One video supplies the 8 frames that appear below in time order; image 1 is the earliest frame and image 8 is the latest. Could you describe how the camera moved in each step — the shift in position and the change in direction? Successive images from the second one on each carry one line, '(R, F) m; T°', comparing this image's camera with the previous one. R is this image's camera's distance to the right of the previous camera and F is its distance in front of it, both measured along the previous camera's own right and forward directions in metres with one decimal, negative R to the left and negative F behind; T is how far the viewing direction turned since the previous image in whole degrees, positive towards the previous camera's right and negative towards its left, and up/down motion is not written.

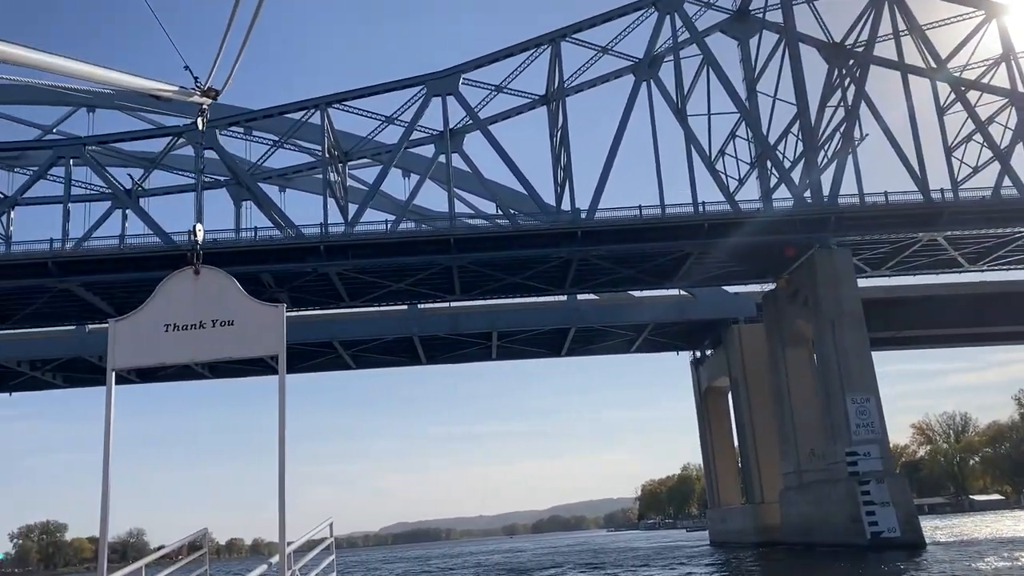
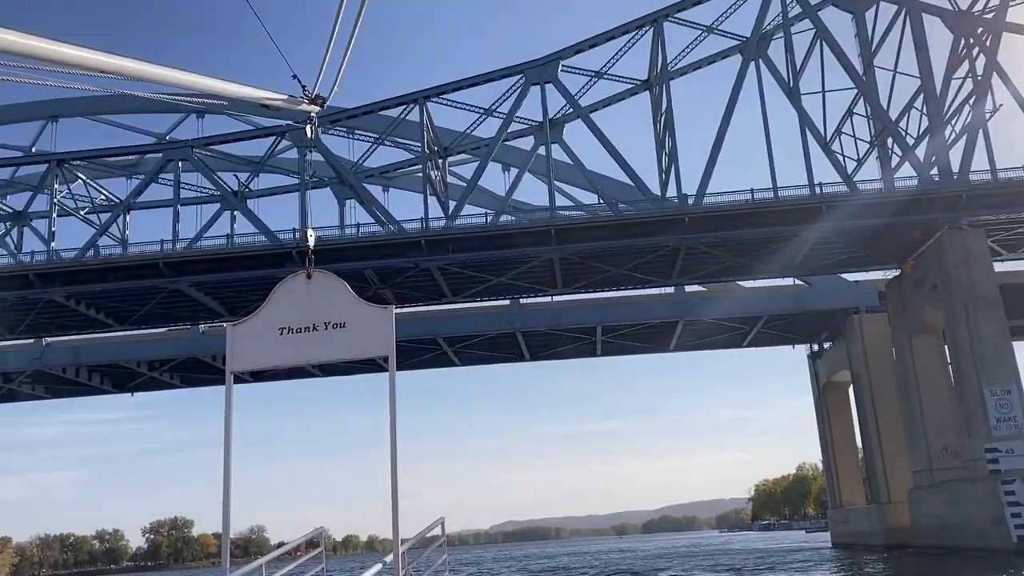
(0.0, +0.9) m; -6°
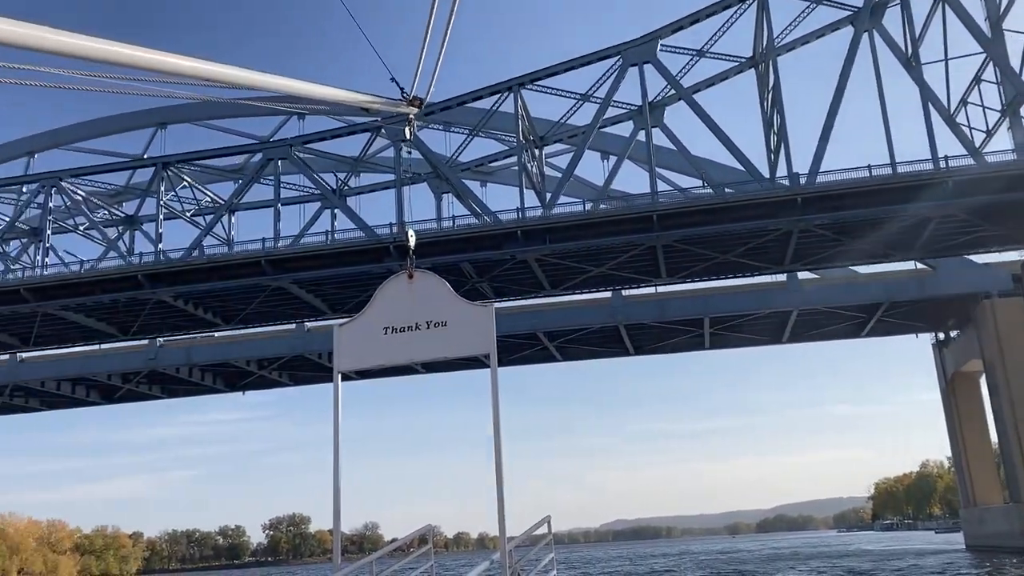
(+0.1, +0.9) m; -6°
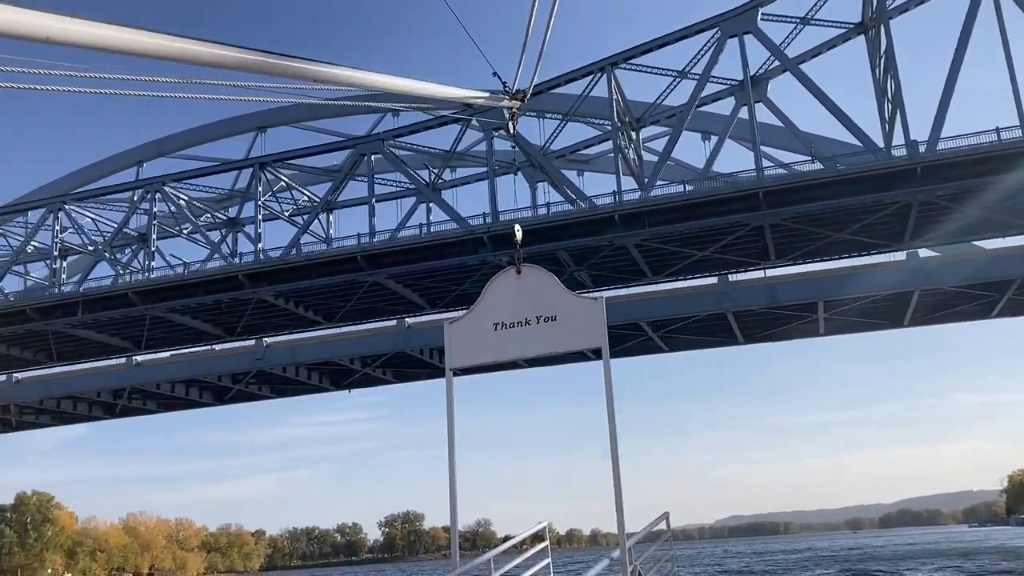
(+0.1, +0.9) m; -6°
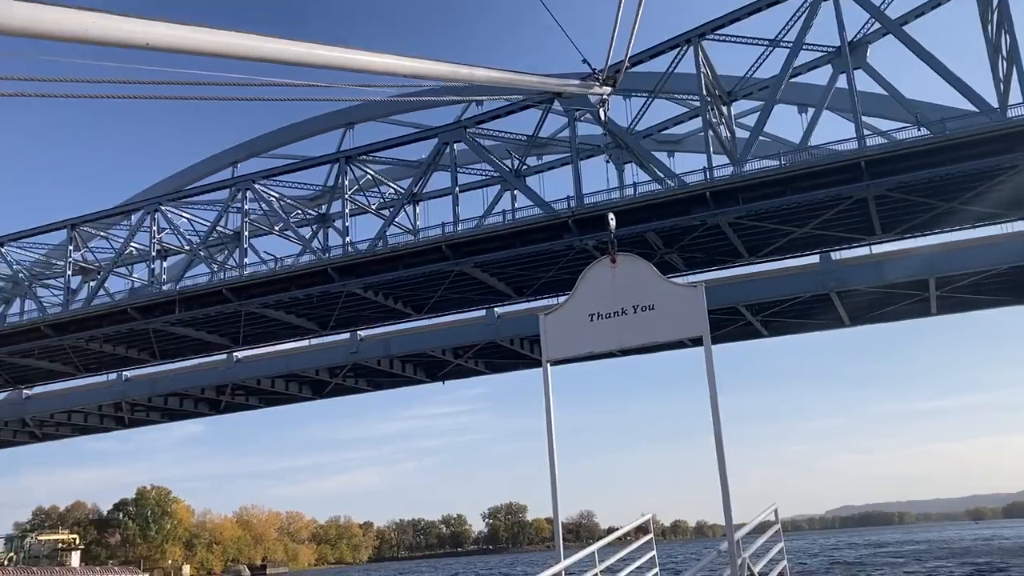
(+0.2, +0.7) m; -6°
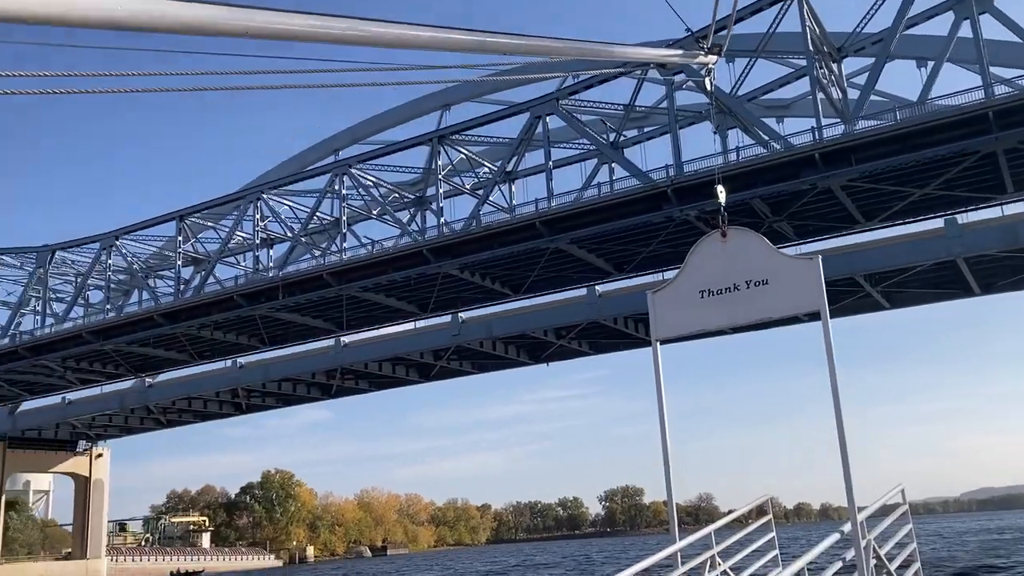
(+0.4, +0.9) m; -7°
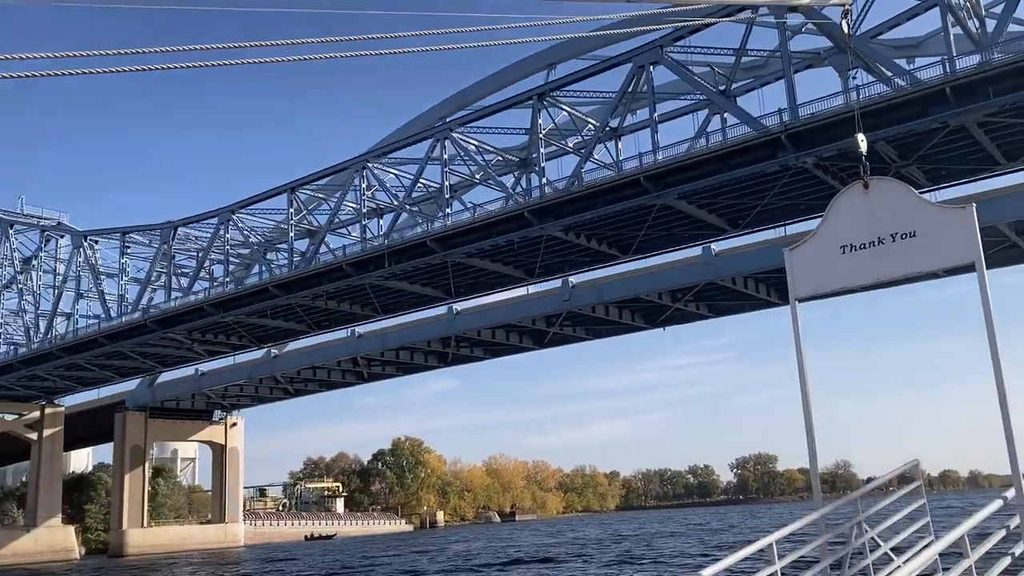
(+0.6, +1.0) m; -8°
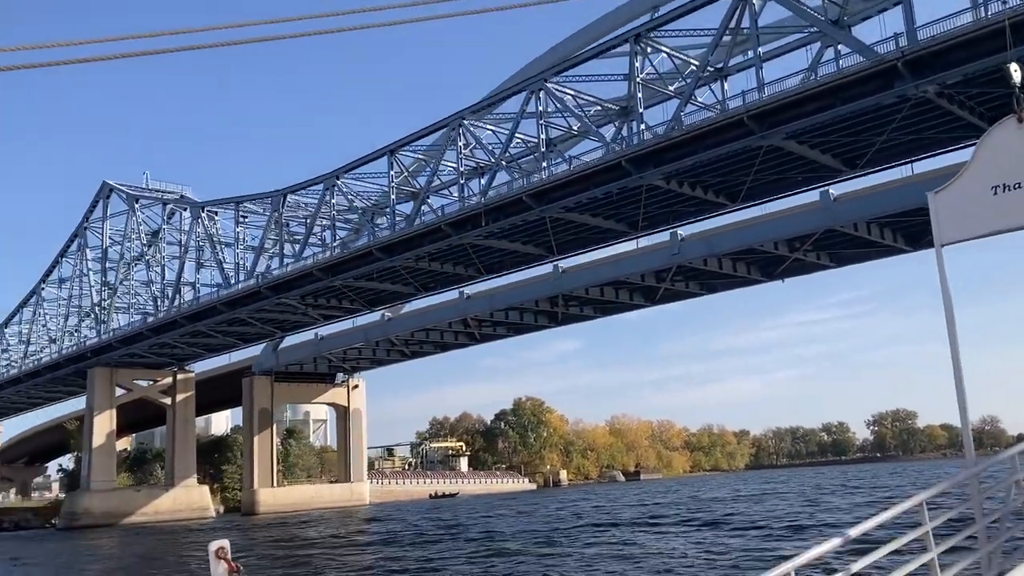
(+0.7, +1.0) m; -8°
